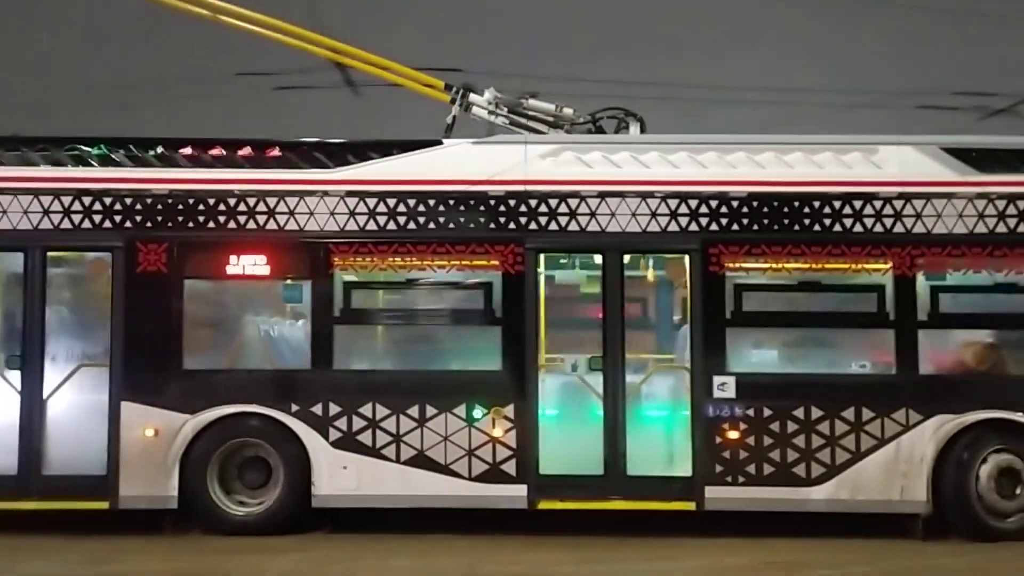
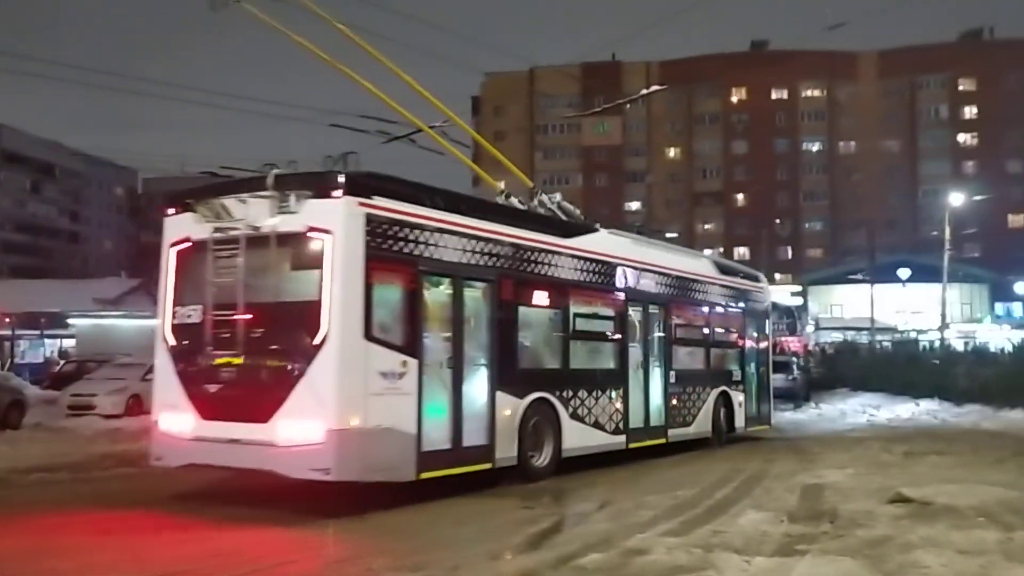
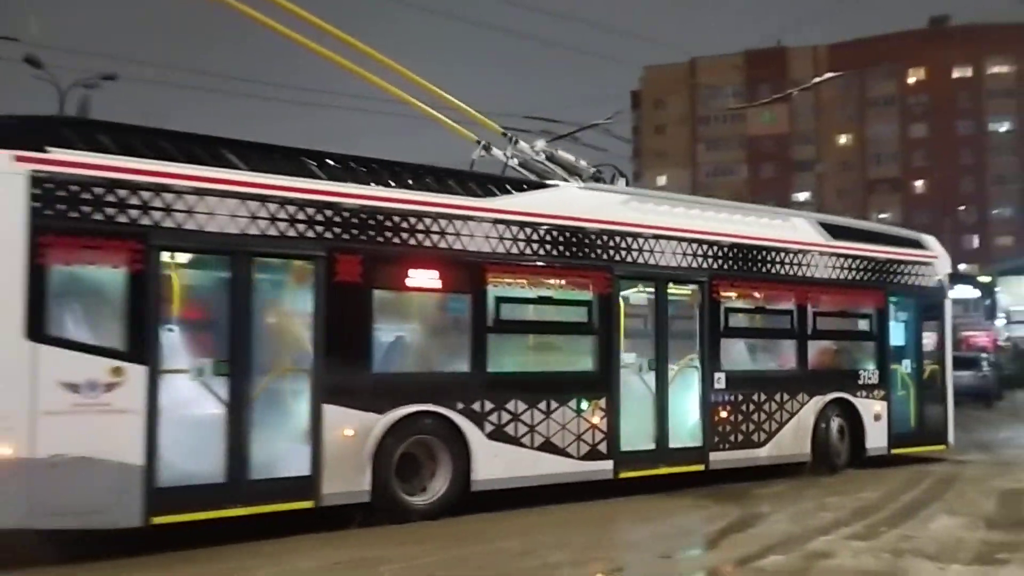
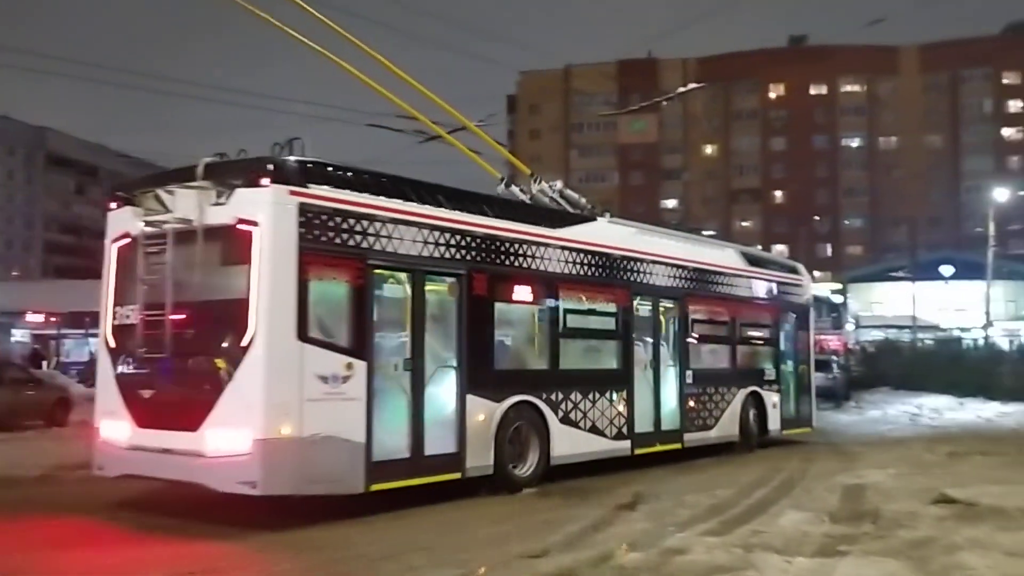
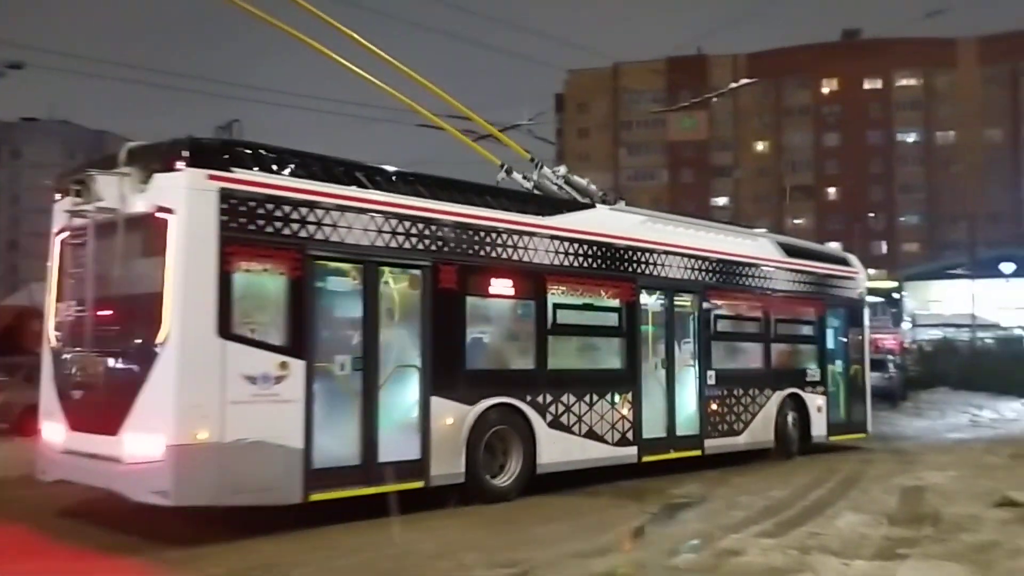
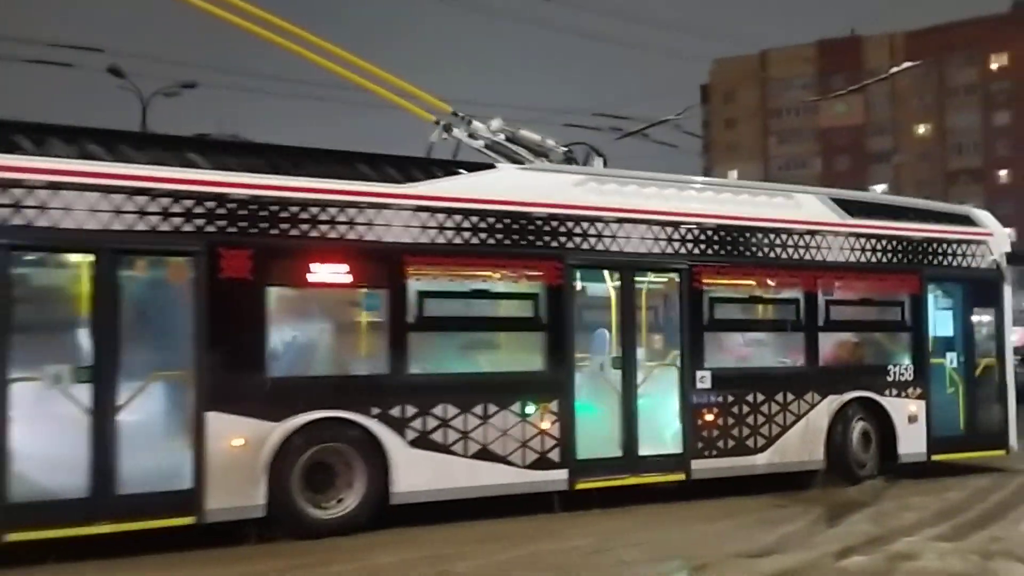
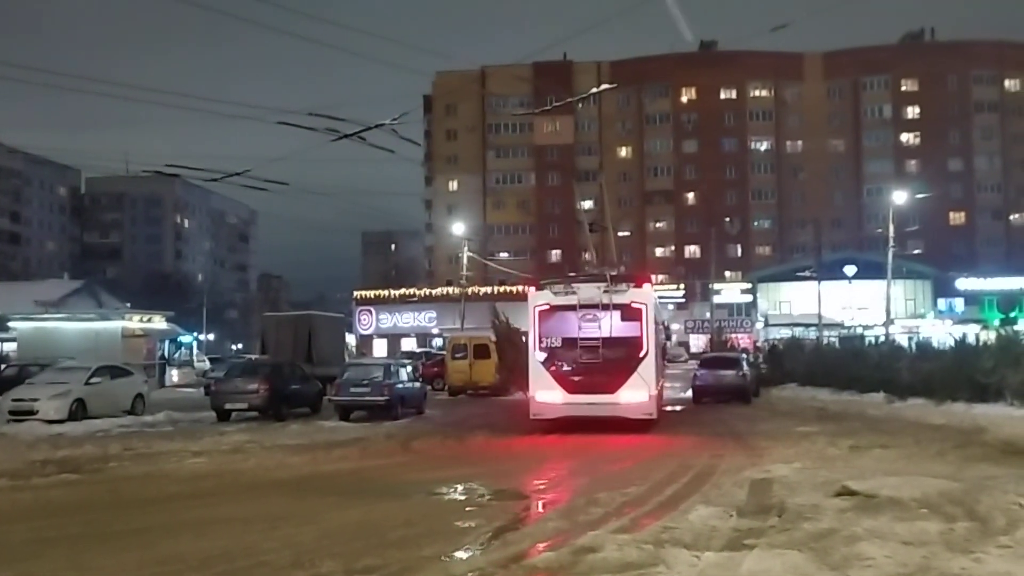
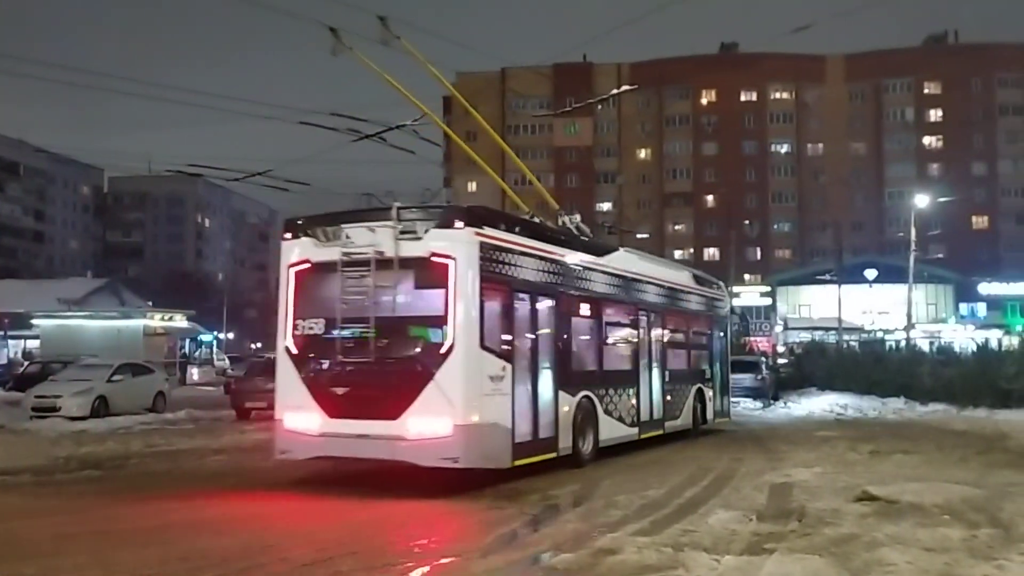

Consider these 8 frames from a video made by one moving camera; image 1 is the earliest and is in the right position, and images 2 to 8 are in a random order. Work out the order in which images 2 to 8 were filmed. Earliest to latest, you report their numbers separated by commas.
6, 3, 5, 4, 2, 8, 7
